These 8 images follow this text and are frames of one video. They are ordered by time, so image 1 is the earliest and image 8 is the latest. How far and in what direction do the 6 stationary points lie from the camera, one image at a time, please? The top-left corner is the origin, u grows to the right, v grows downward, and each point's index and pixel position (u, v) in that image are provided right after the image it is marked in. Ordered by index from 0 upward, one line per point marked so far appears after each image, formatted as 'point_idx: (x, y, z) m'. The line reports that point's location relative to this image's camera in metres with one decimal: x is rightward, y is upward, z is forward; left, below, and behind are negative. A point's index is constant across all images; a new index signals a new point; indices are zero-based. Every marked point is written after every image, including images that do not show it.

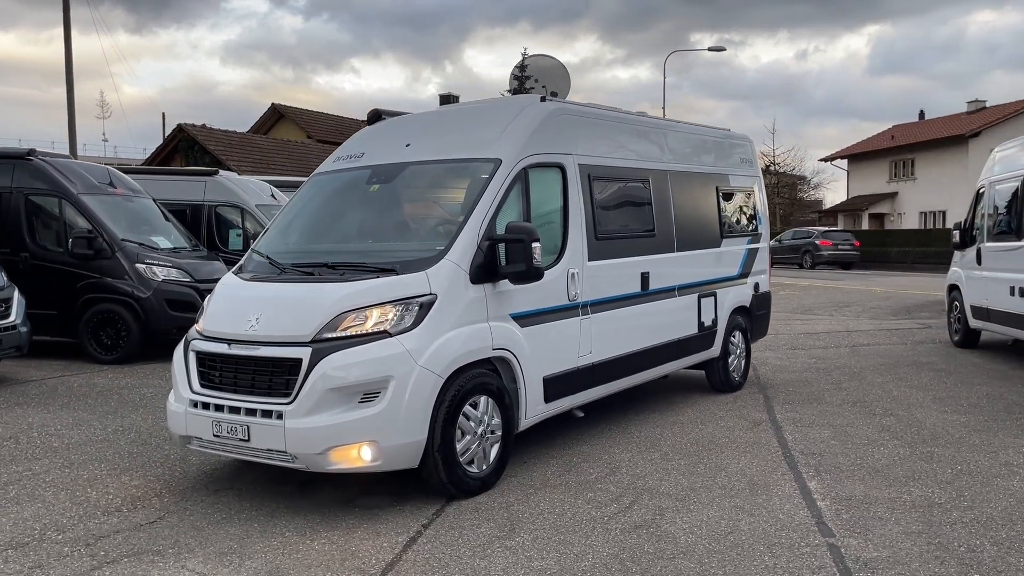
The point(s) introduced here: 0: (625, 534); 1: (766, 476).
0: (+0.6, -1.2, +4.2) m
1: (+1.5, -1.1, +5.1) m
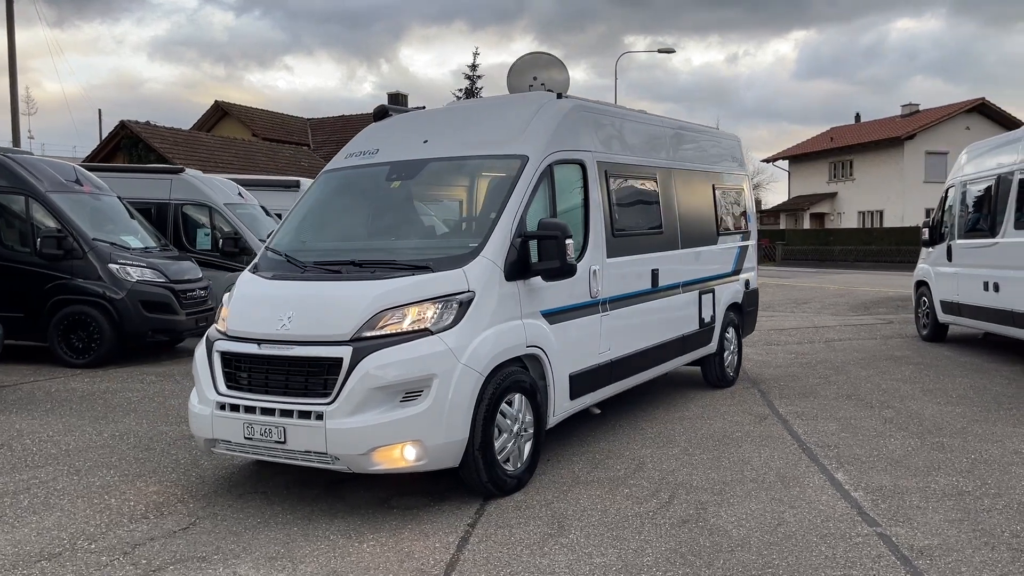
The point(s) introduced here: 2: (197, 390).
0: (+0.8, -1.2, +4.2) m
1: (+1.7, -1.1, +5.2) m
2: (-1.8, -0.6, +4.9) m
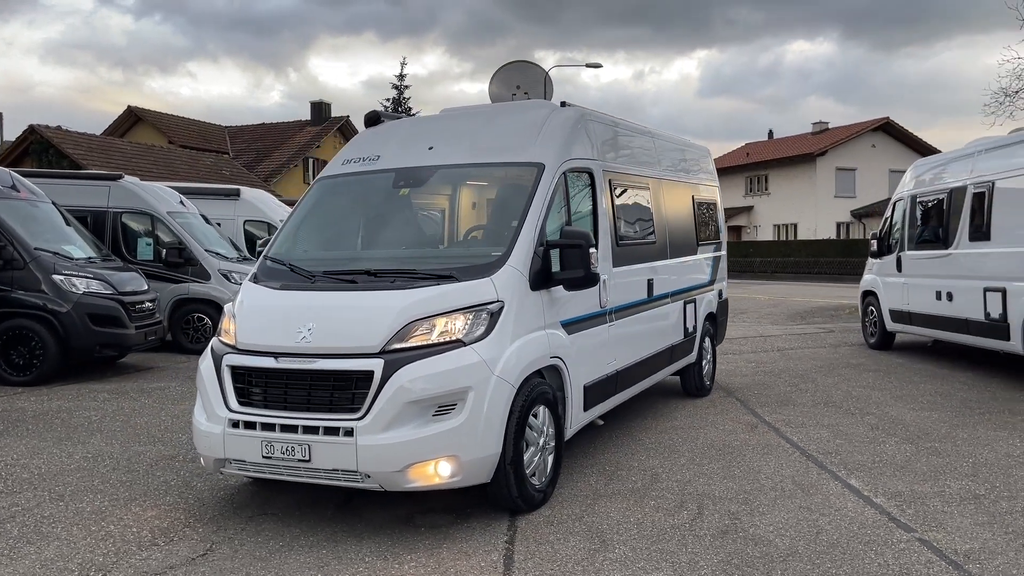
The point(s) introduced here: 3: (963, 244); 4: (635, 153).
0: (+1.0, -1.2, +4.1) m
1: (+1.8, -1.1, +5.2) m
2: (-1.6, -0.6, +4.6) m
3: (+4.8, +0.5, +9.3) m
4: (+1.0, +1.1, +6.8) m
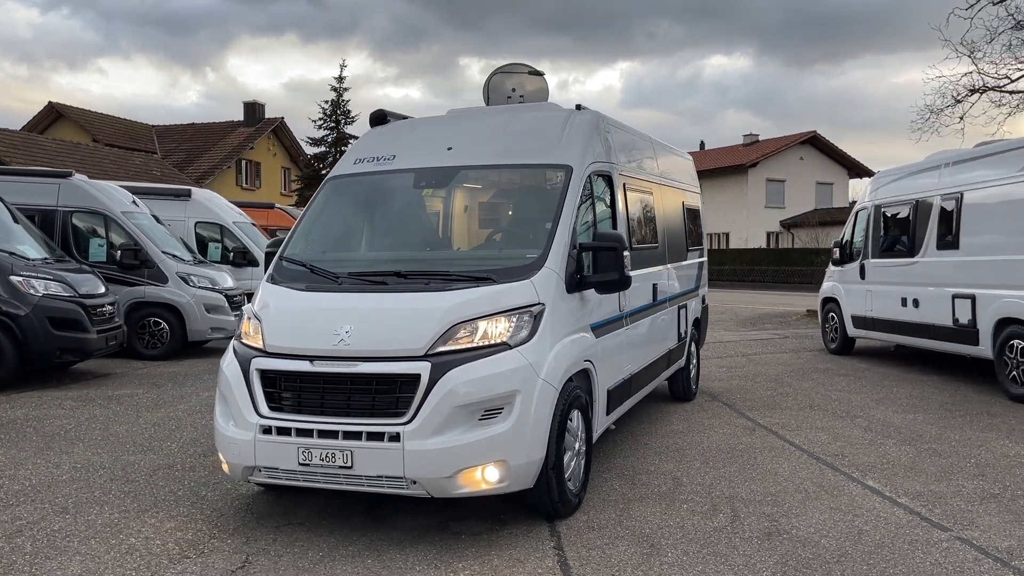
0: (+1.2, -1.2, +4.2) m
1: (+1.9, -1.2, +5.3) m
2: (-1.4, -0.6, +4.4) m
3: (+4.6, +0.4, +9.6) m
4: (+1.0, +1.0, +6.8) m
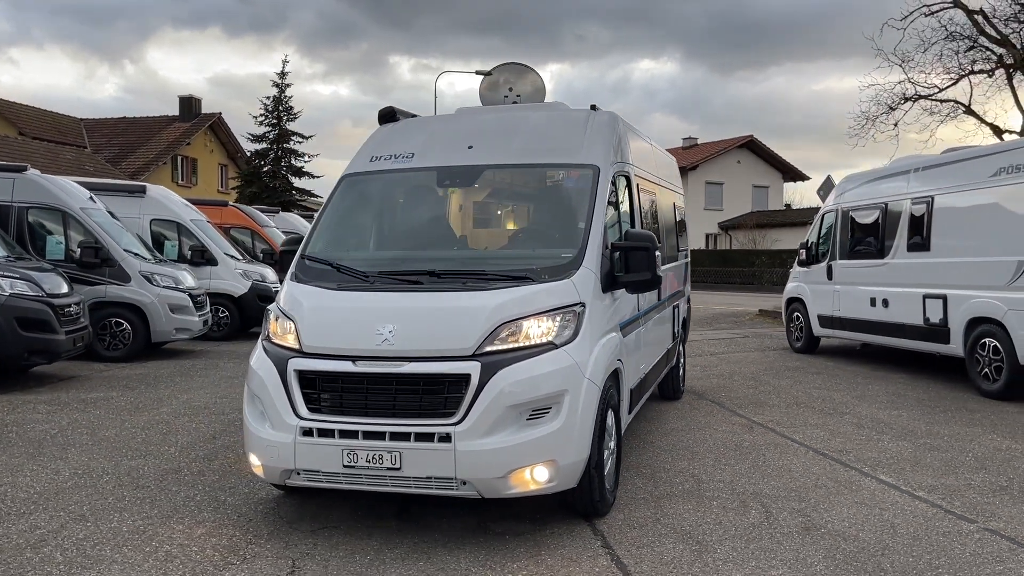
0: (+1.5, -1.2, +4.3) m
1: (+2.1, -1.2, +5.5) m
2: (-1.2, -0.6, +4.3) m
3: (+4.5, +0.4, +9.9) m
4: (+1.1, +1.0, +6.9) m
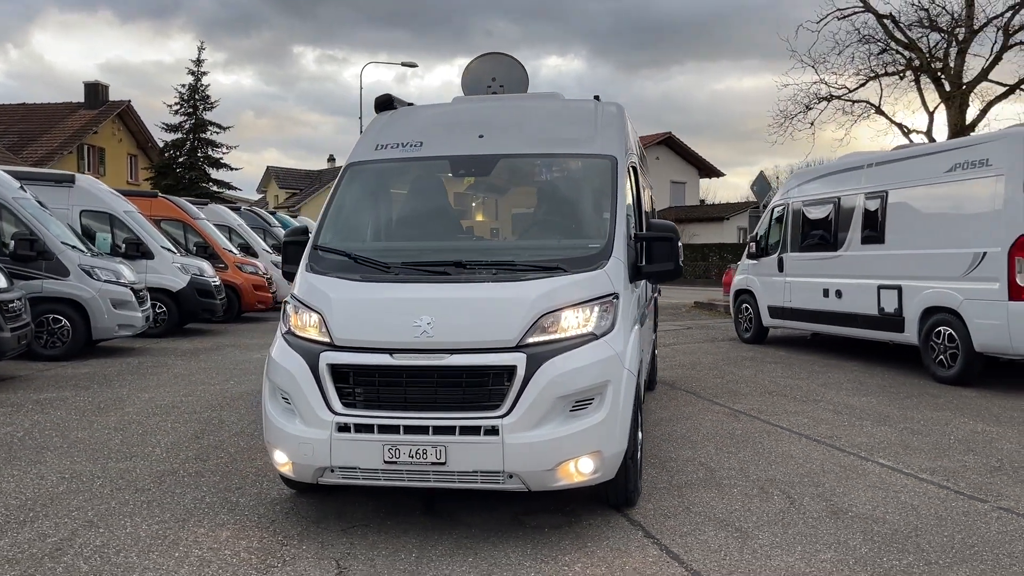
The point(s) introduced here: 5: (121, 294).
0: (+1.6, -1.2, +4.4) m
1: (+2.1, -1.1, +5.6) m
2: (-1.0, -0.6, +4.1) m
3: (+4.1, +0.5, +10.3) m
4: (+1.0, +1.1, +6.9) m
5: (-5.1, -0.1, +11.4) m
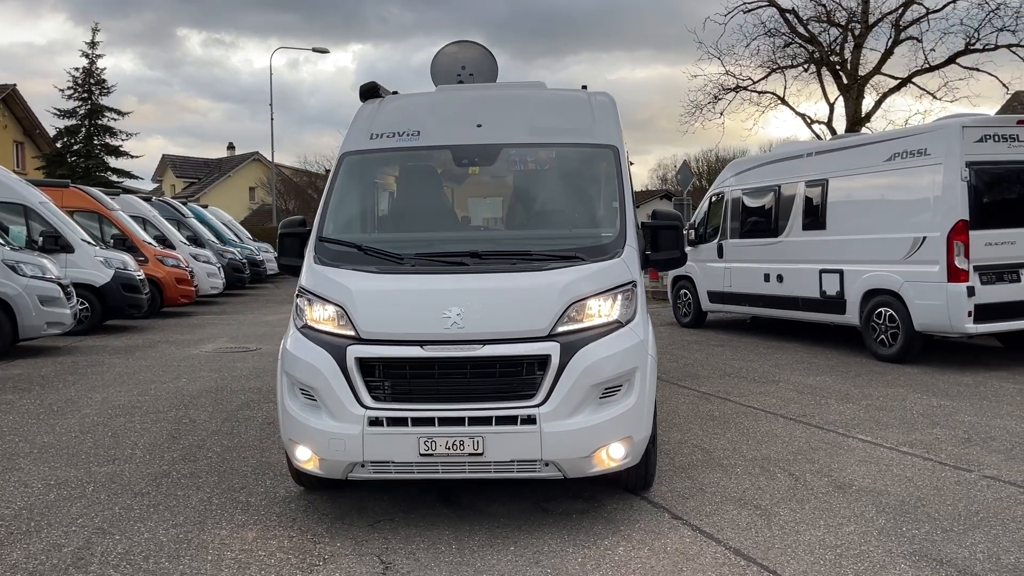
0: (+1.8, -1.1, +4.6) m
1: (+2.1, -1.0, +5.9) m
2: (-0.9, -0.6, +4.0) m
3: (+3.5, +0.7, +10.7) m
4: (+0.8, +1.2, +7.0) m
5: (-5.8, 0.0, +10.8) m
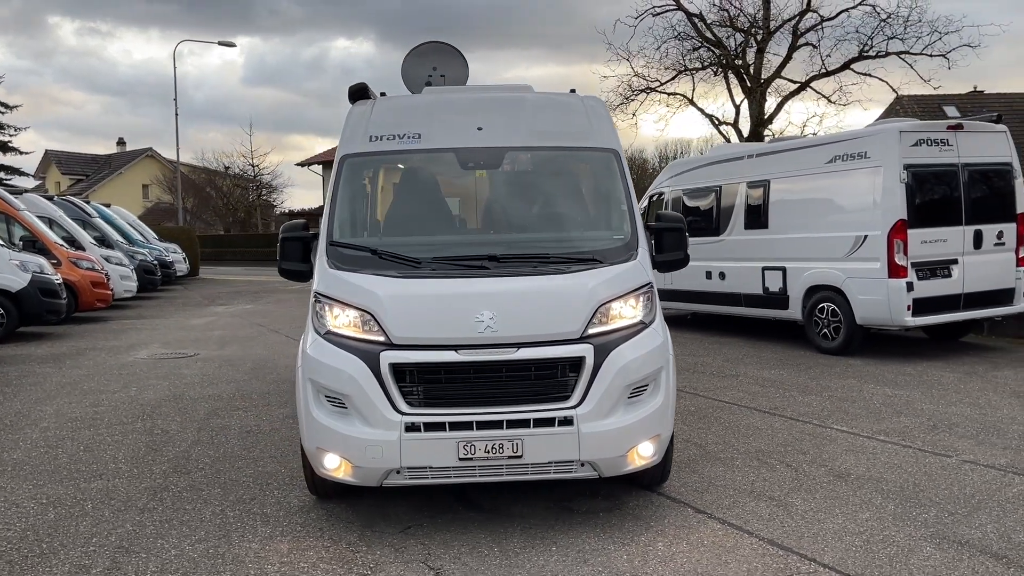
0: (+1.9, -1.1, +4.8) m
1: (+2.0, -1.0, +6.2) m
2: (-0.7, -0.6, +4.0) m
3: (+2.9, +0.7, +11.1) m
4: (+0.6, +1.2, +7.1) m
5: (-6.3, -0.1, +10.1) m
